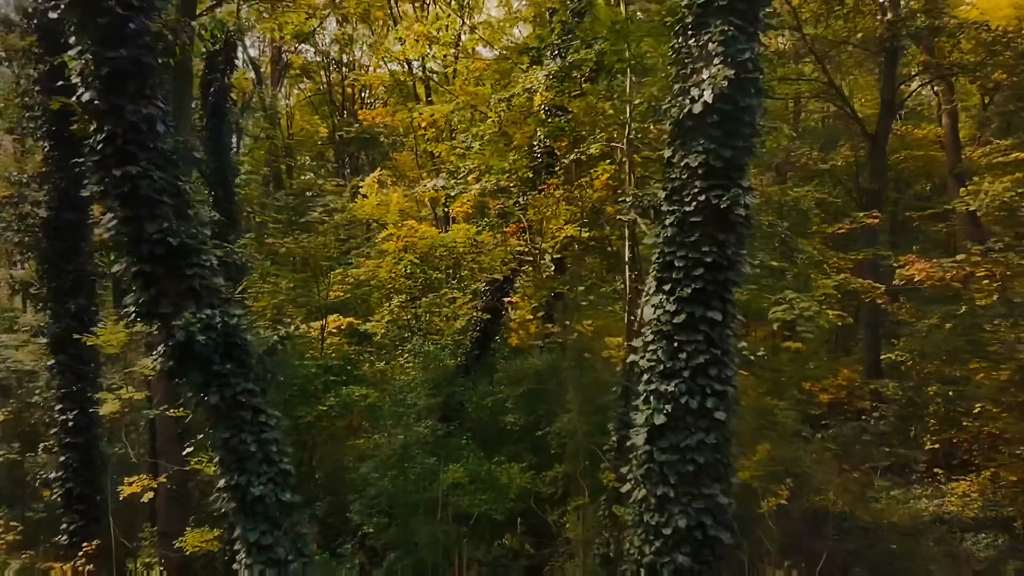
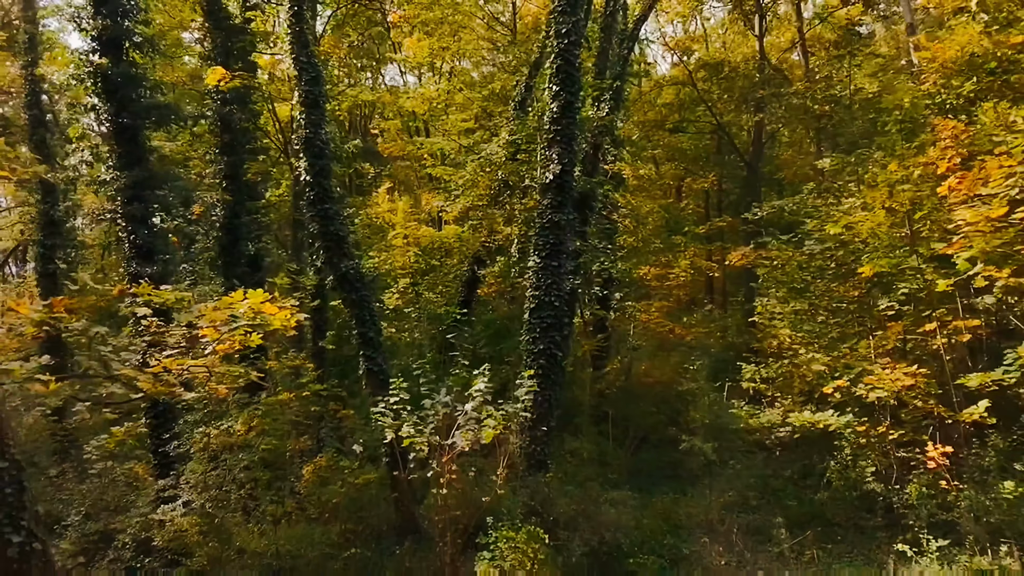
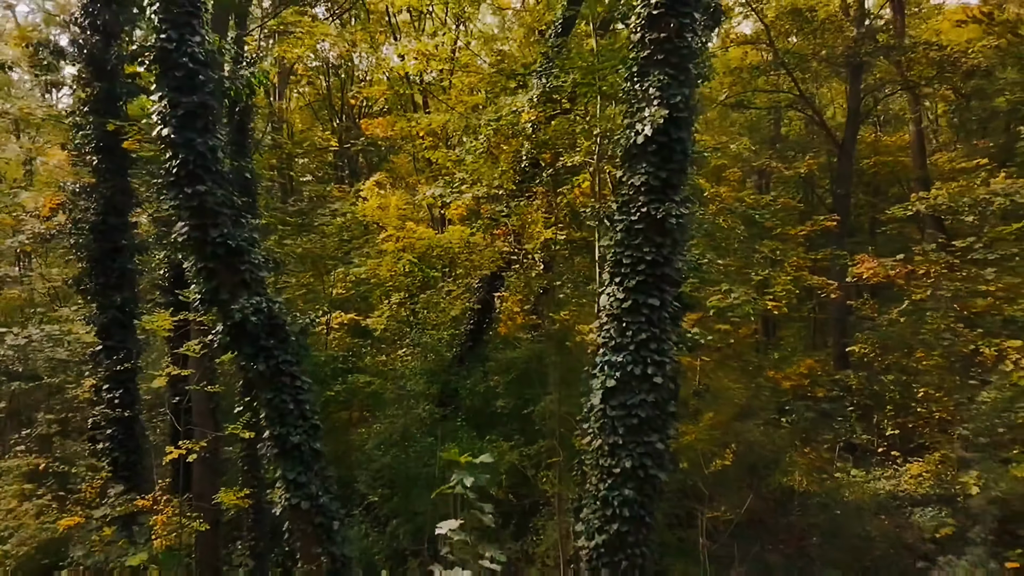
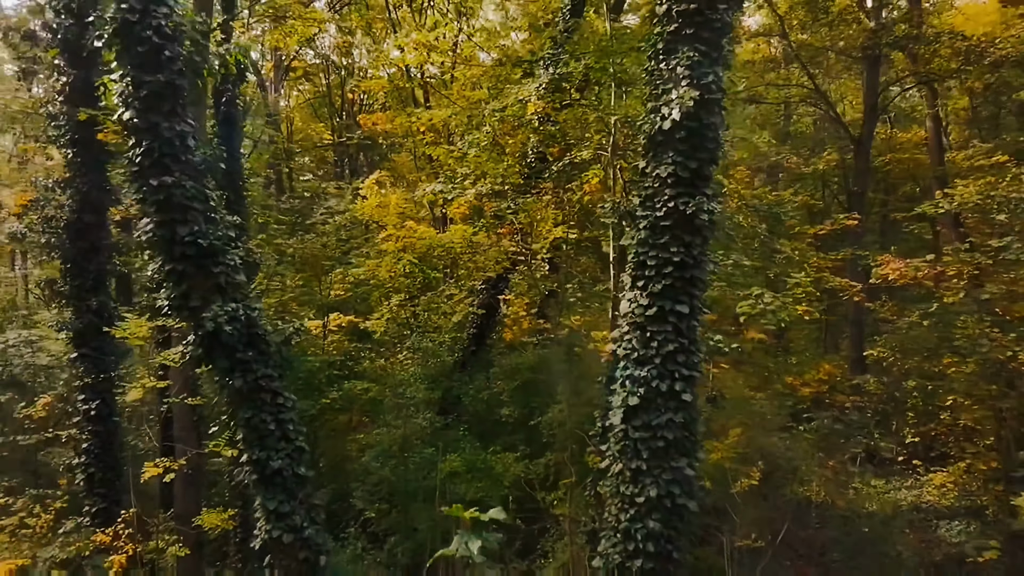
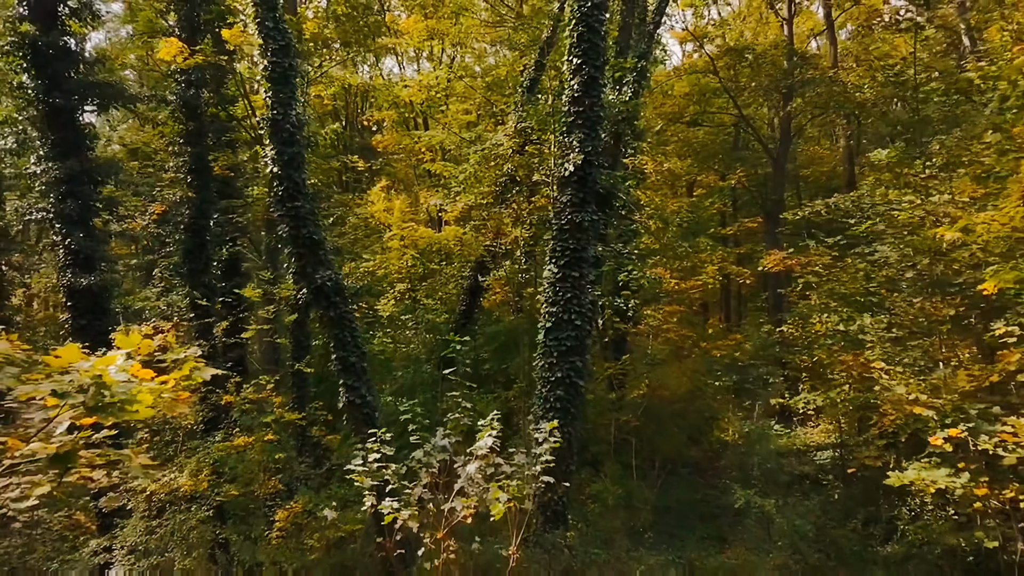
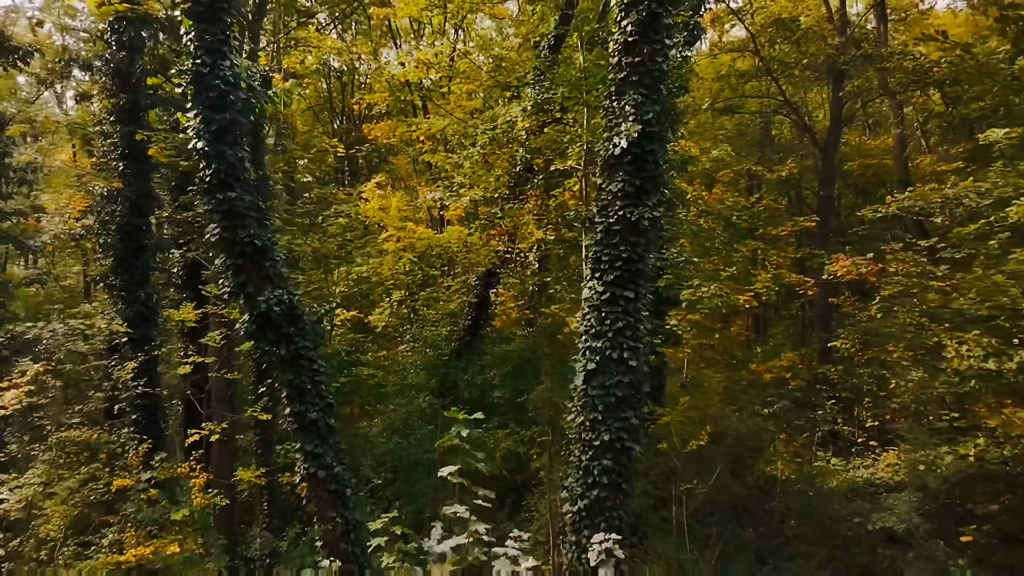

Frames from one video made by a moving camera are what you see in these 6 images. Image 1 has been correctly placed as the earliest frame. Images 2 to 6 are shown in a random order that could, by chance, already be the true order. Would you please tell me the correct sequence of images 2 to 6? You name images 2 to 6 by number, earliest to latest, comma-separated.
4, 3, 6, 5, 2
